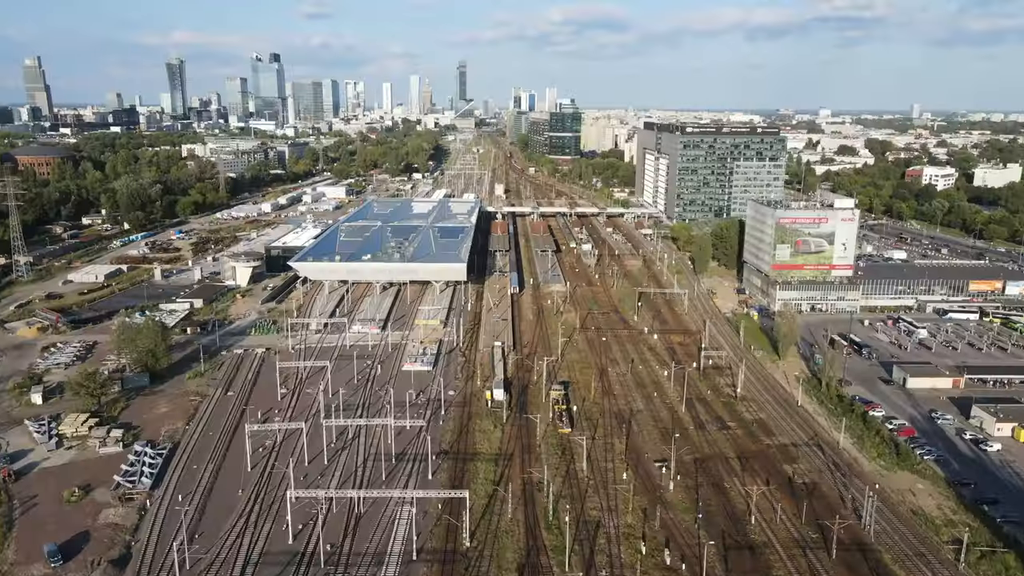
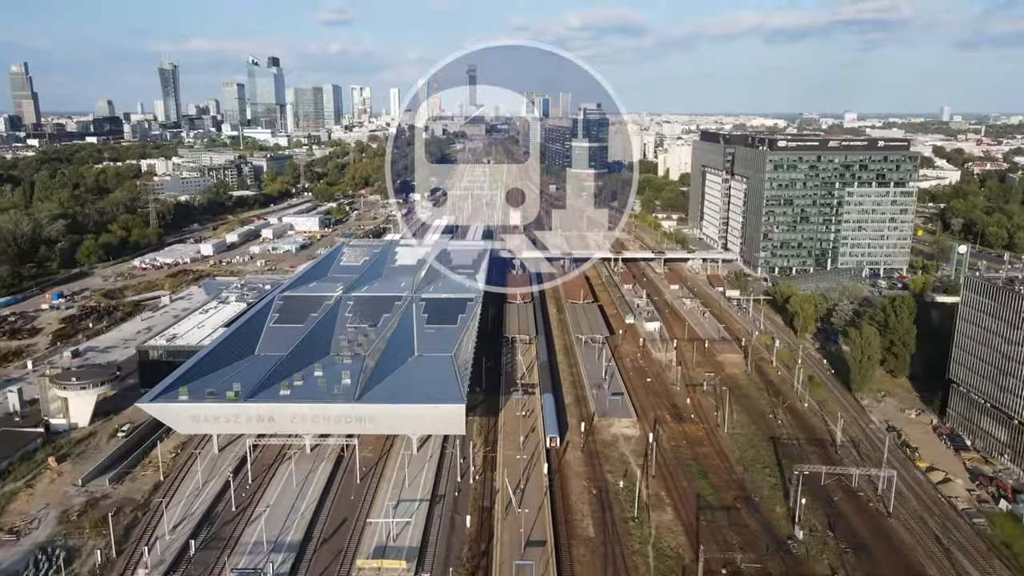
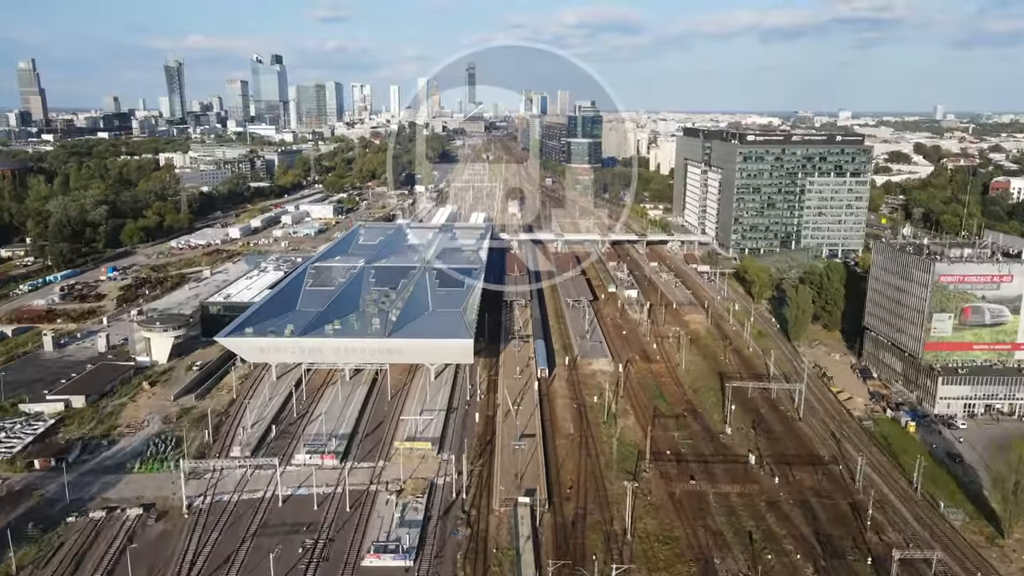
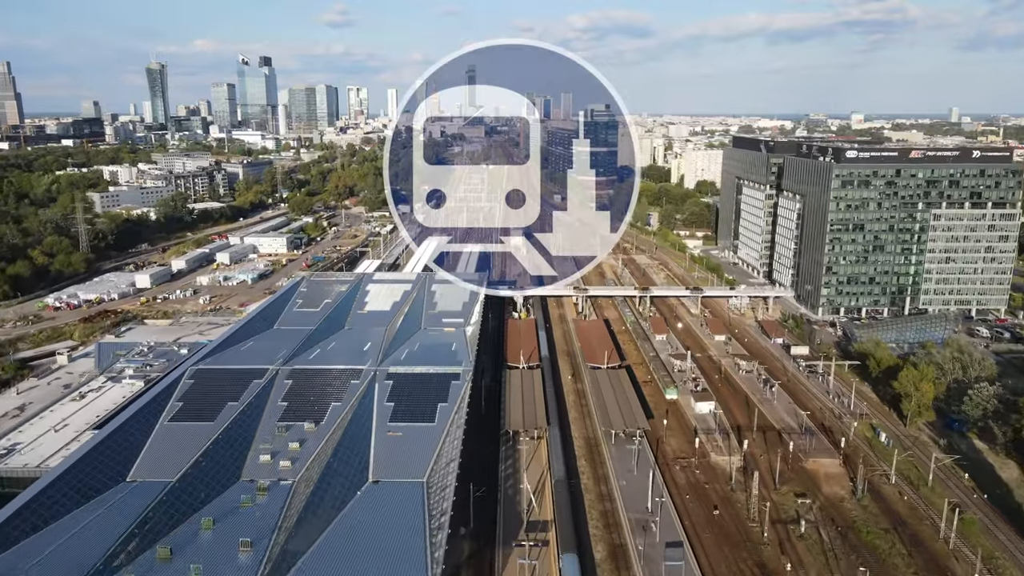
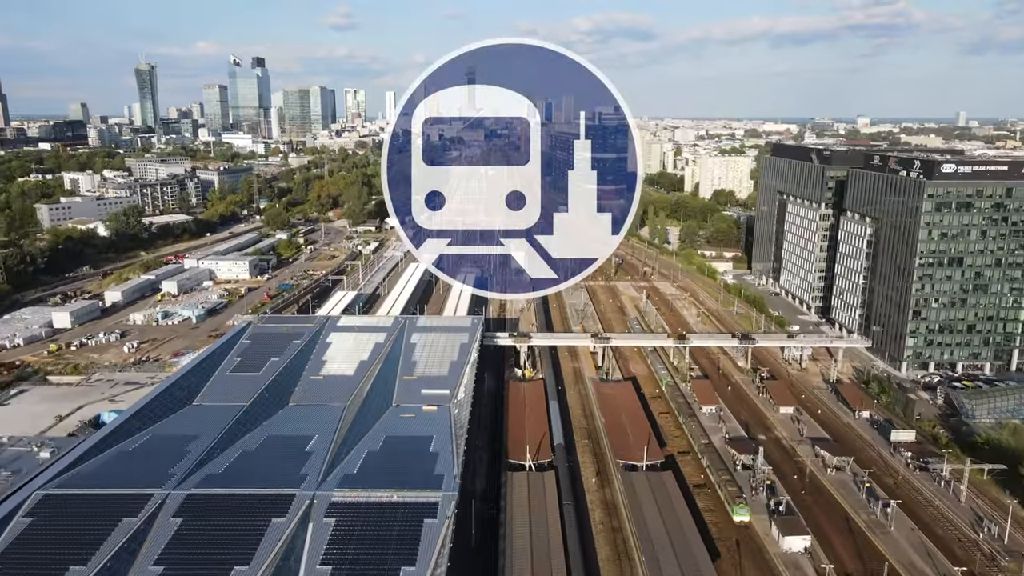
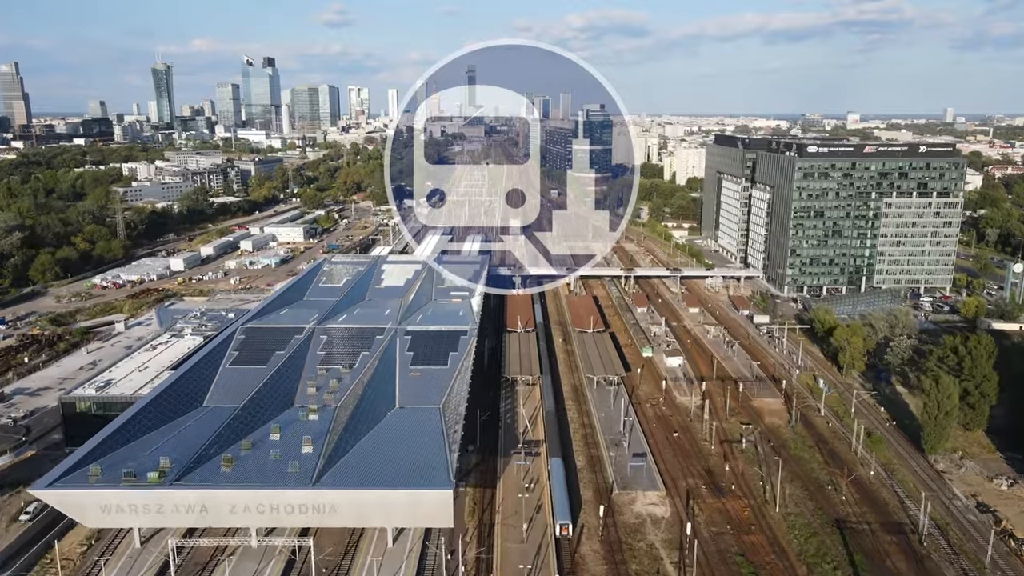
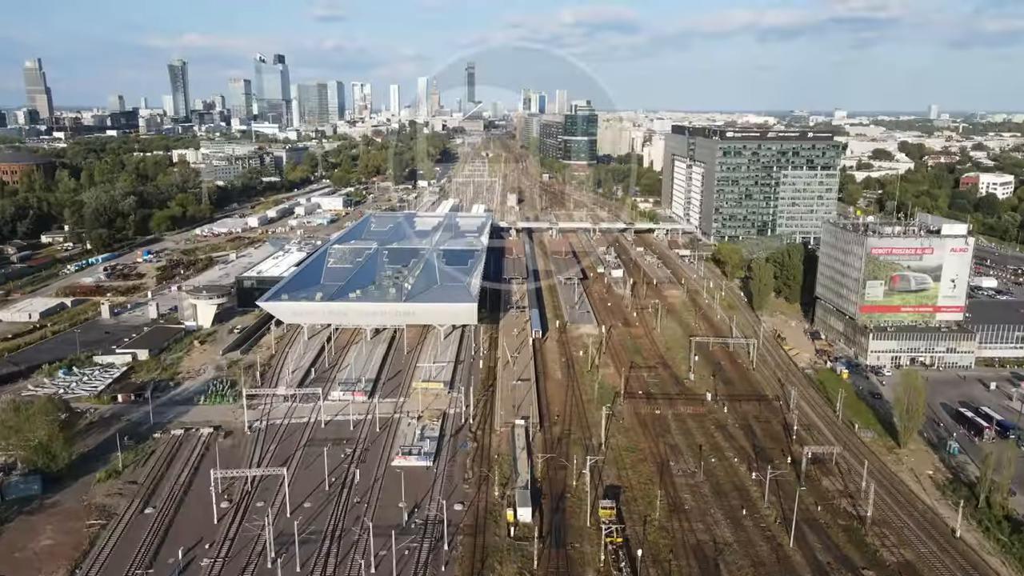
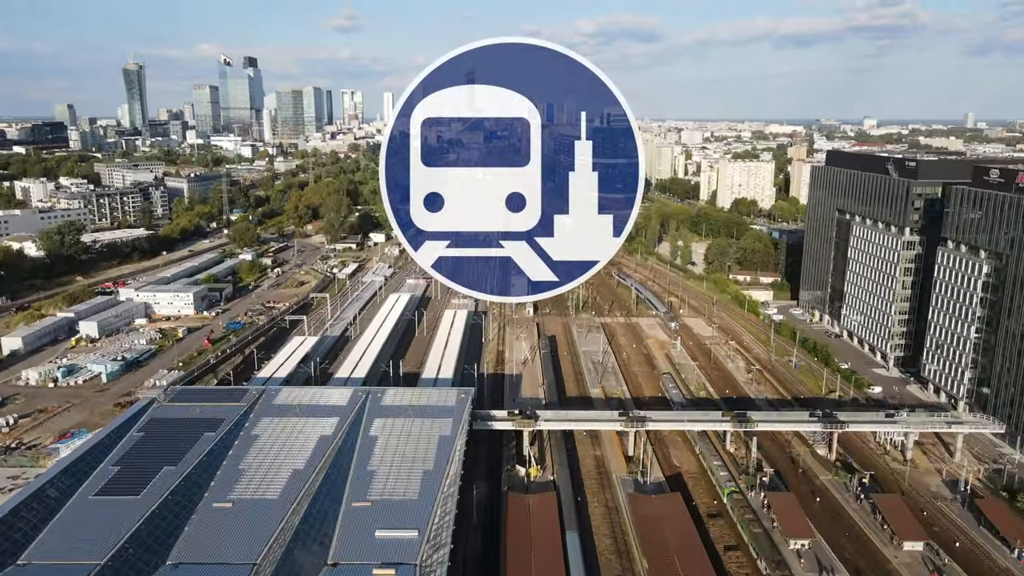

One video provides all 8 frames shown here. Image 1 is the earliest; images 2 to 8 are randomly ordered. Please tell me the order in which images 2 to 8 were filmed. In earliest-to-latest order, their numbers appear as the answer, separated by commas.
7, 3, 2, 6, 4, 5, 8
